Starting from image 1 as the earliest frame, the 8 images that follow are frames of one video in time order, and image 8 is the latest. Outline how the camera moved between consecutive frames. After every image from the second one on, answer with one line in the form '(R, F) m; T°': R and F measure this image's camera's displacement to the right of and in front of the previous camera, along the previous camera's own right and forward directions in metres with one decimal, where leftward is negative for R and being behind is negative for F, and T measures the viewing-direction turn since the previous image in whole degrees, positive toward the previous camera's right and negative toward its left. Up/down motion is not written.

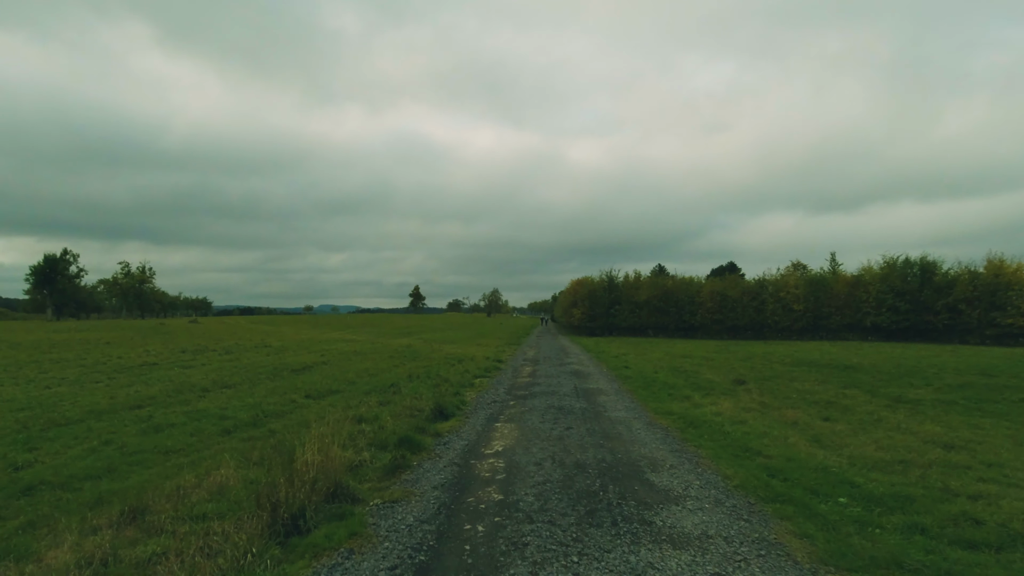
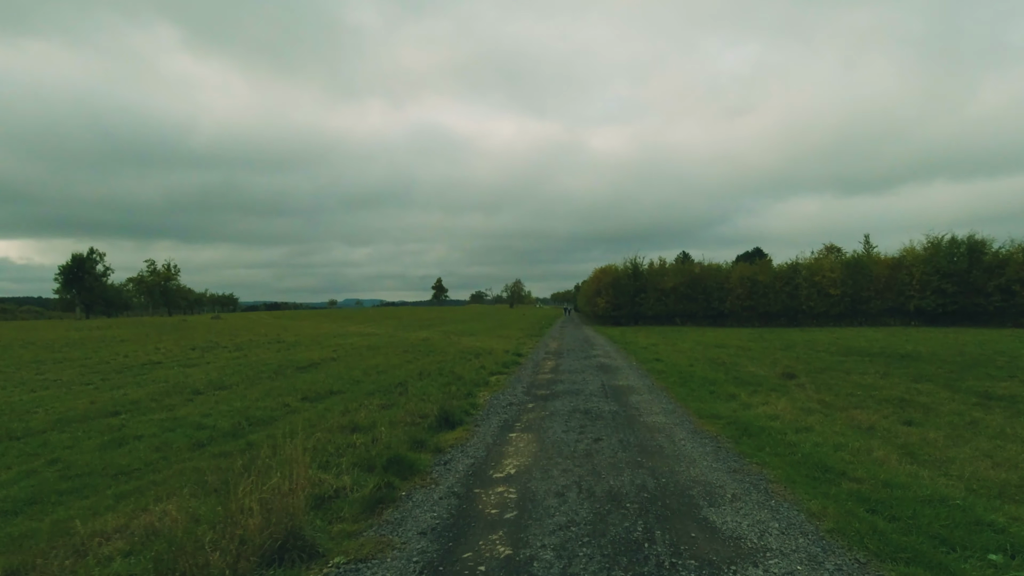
(+0.2, +2.2) m; -2°
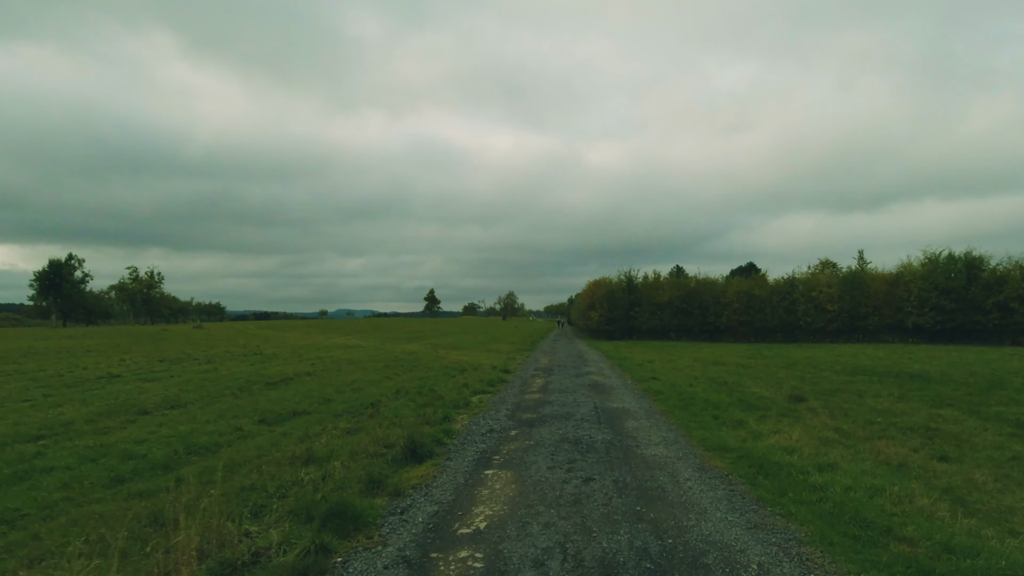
(+0.2, +1.6) m; +1°
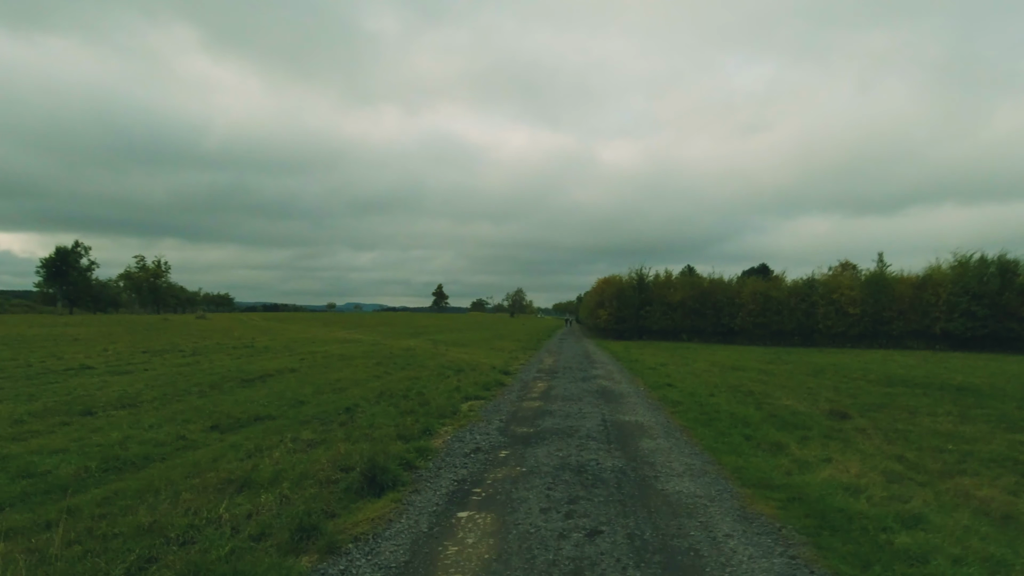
(+0.3, +2.3) m; -1°
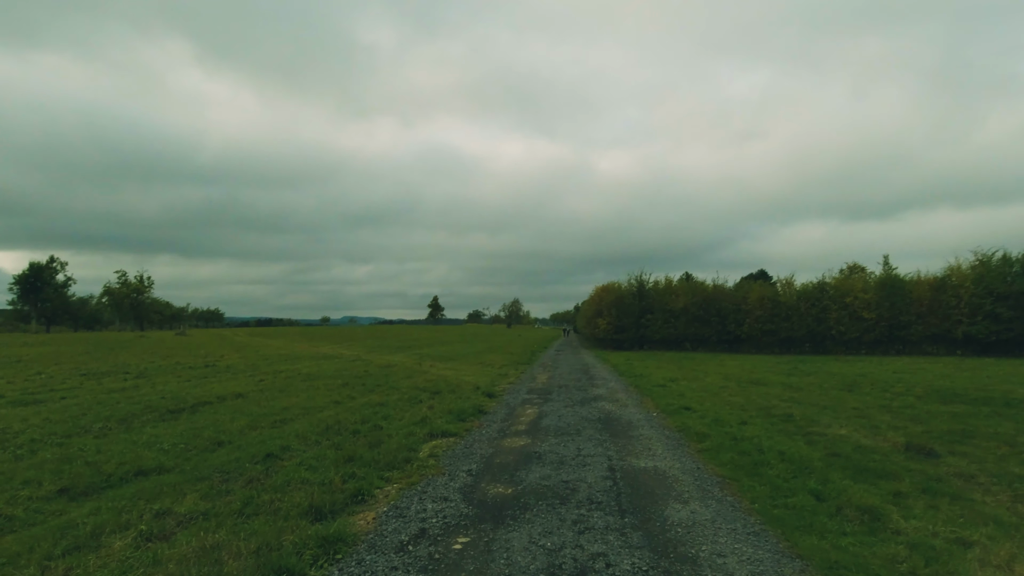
(+0.4, +3.7) m; 0°
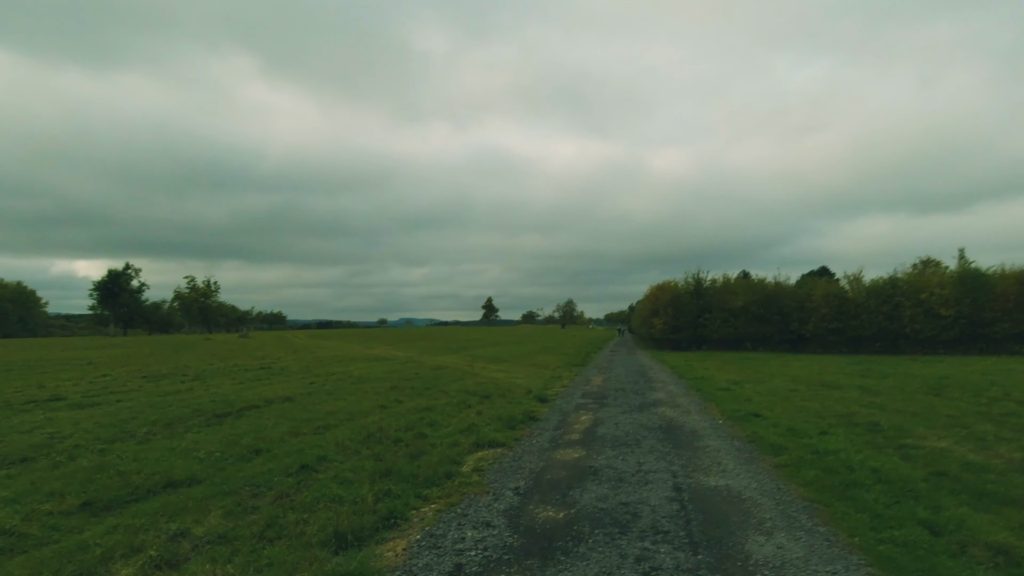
(+0.1, +1.1) m; -5°
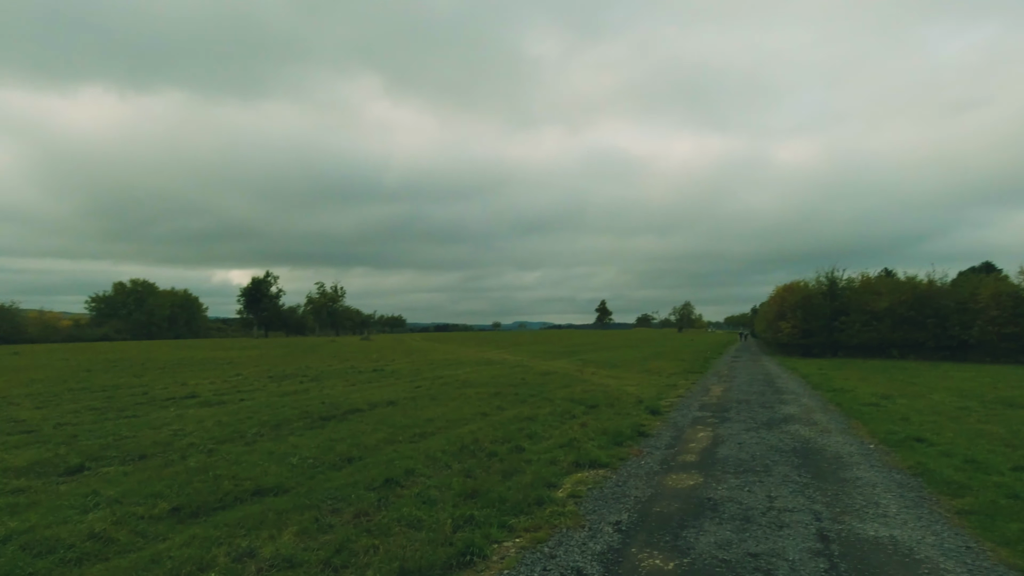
(+0.2, +1.2) m; -11°
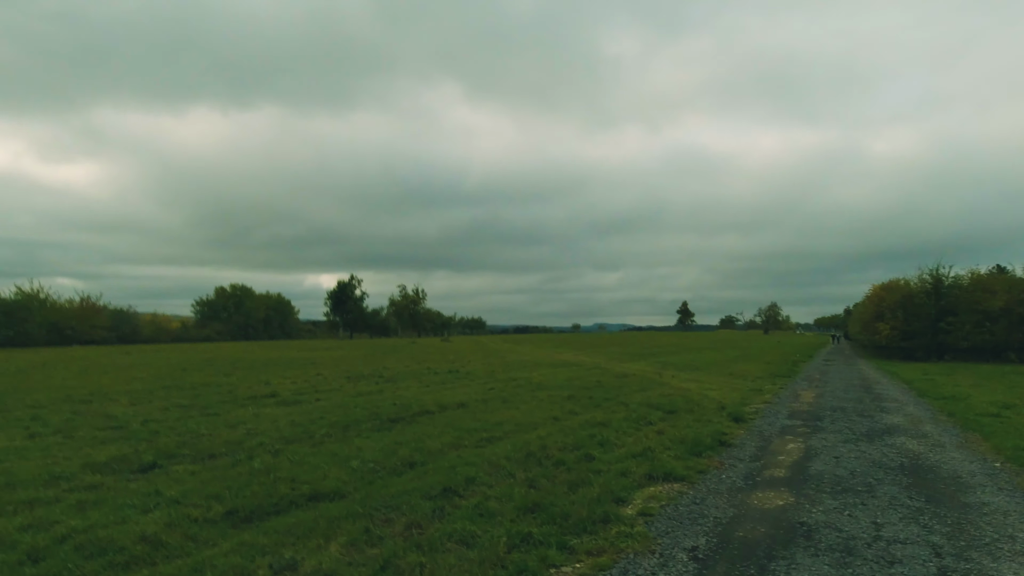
(+0.2, +0.7) m; -7°
